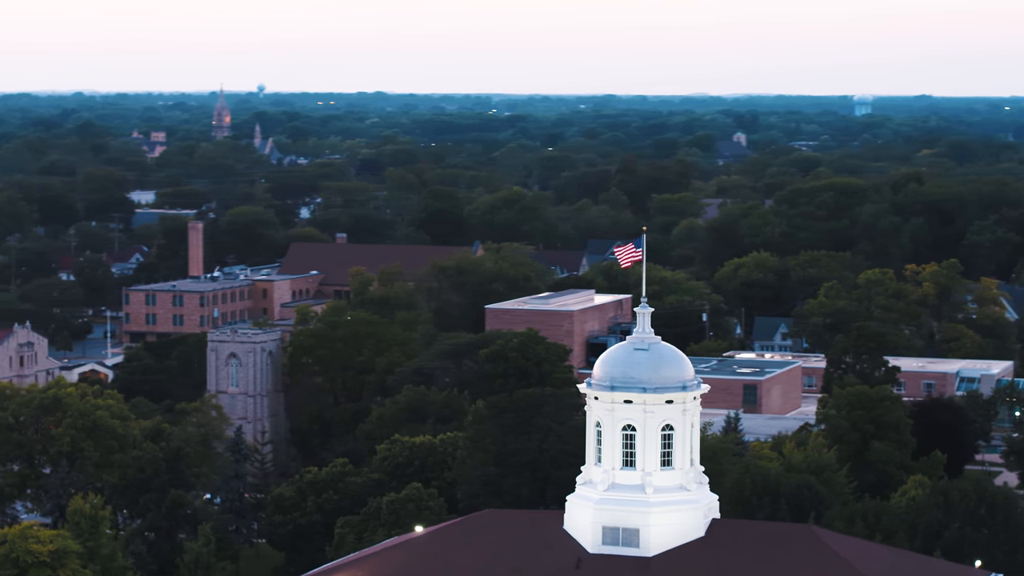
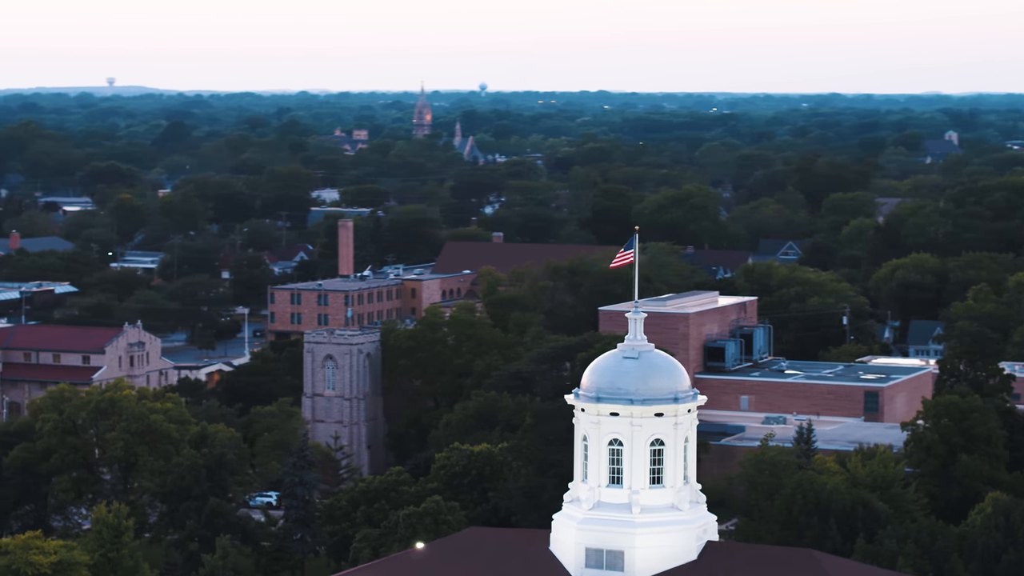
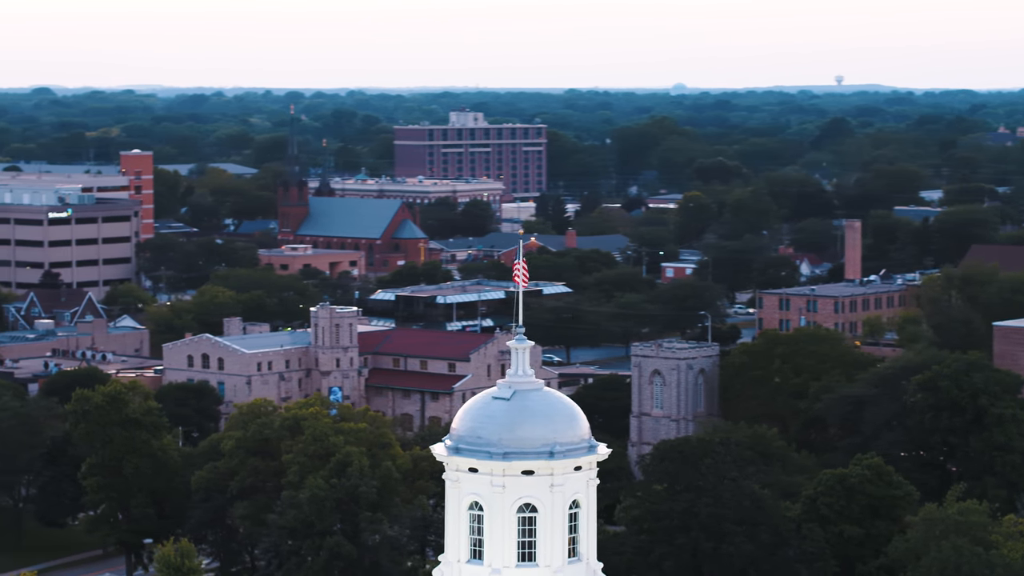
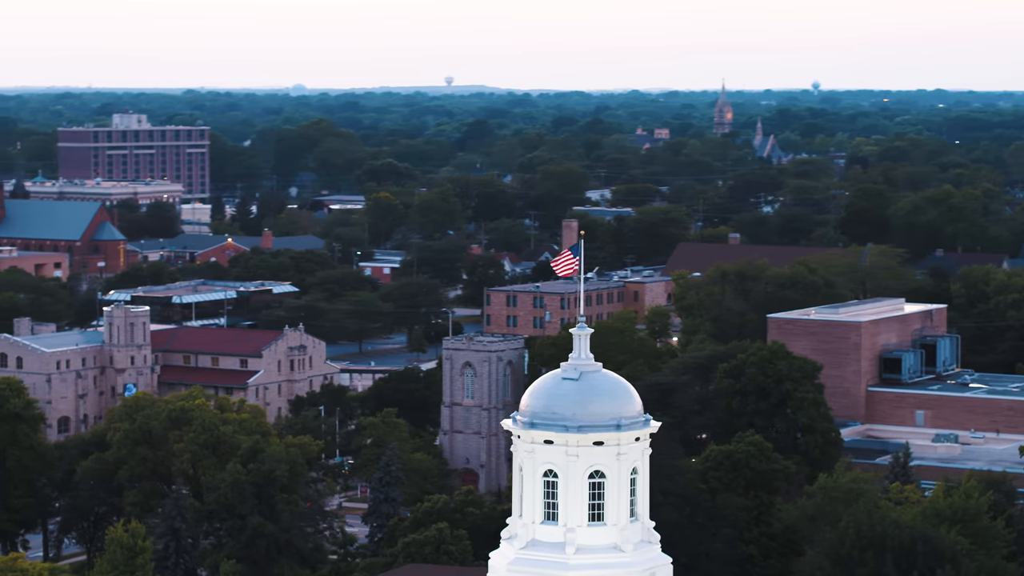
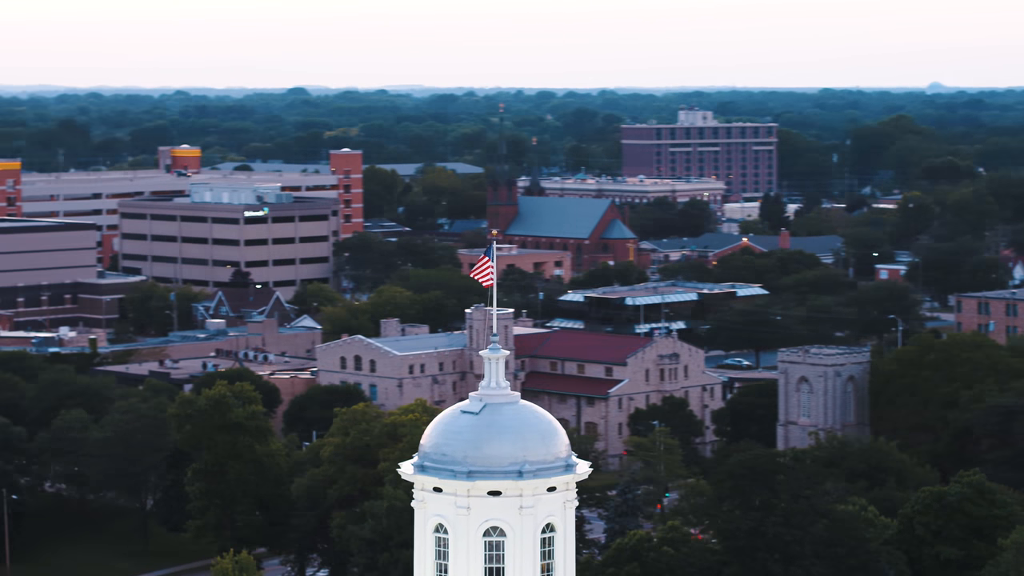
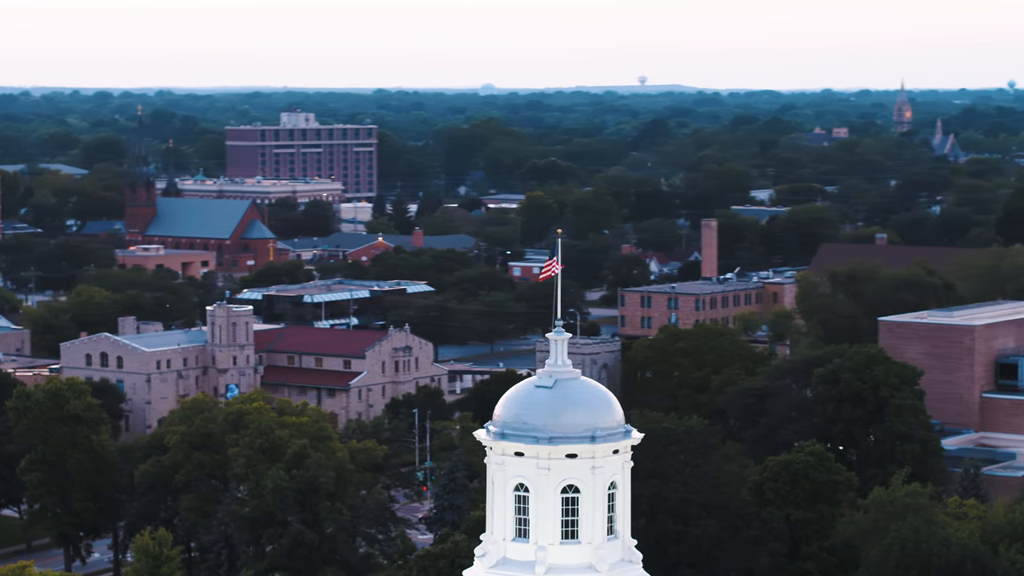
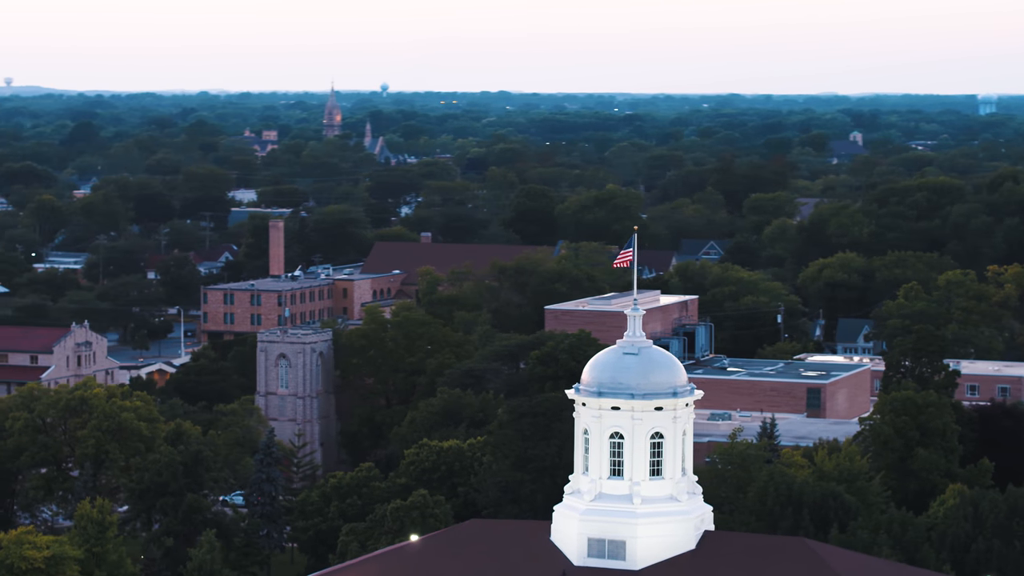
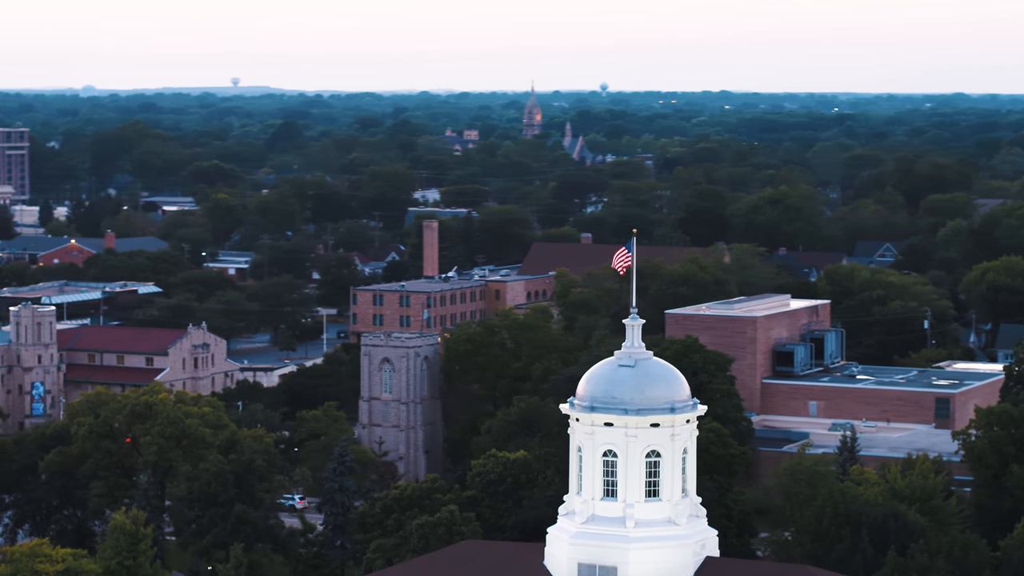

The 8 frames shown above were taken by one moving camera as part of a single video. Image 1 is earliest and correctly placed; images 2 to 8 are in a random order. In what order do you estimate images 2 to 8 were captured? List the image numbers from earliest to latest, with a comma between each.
7, 2, 8, 4, 6, 3, 5
